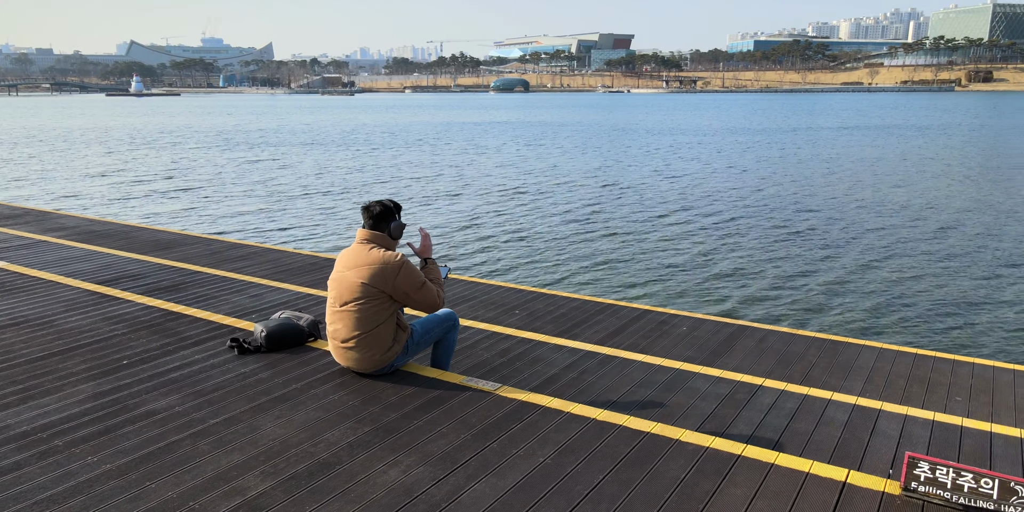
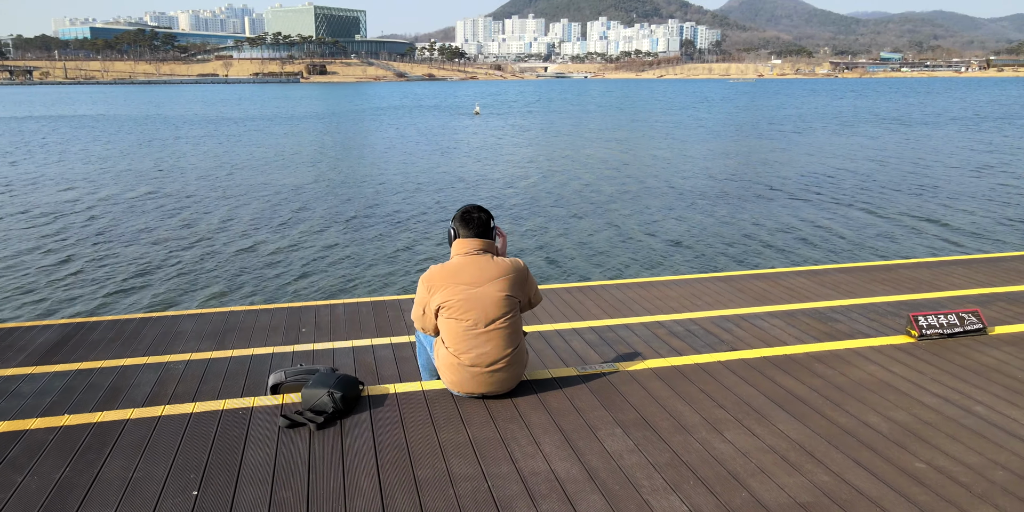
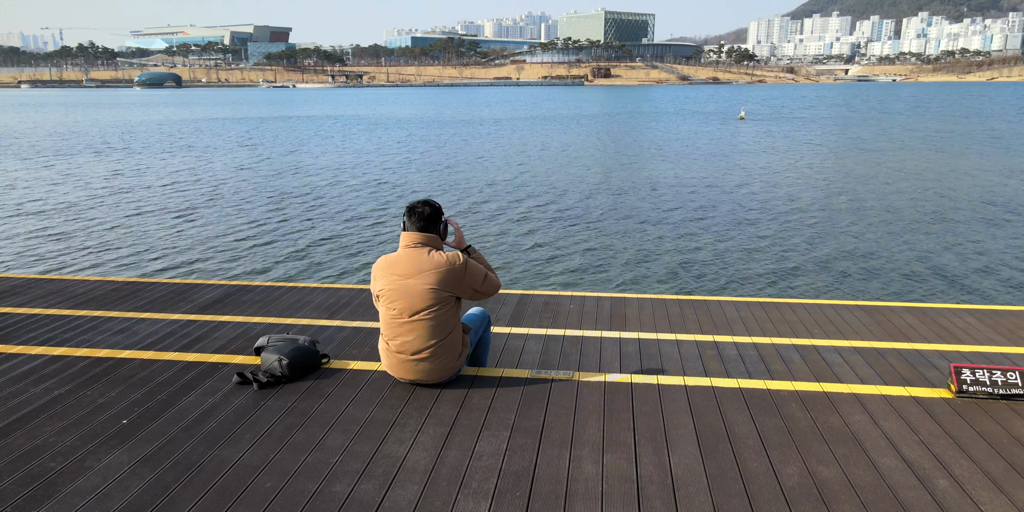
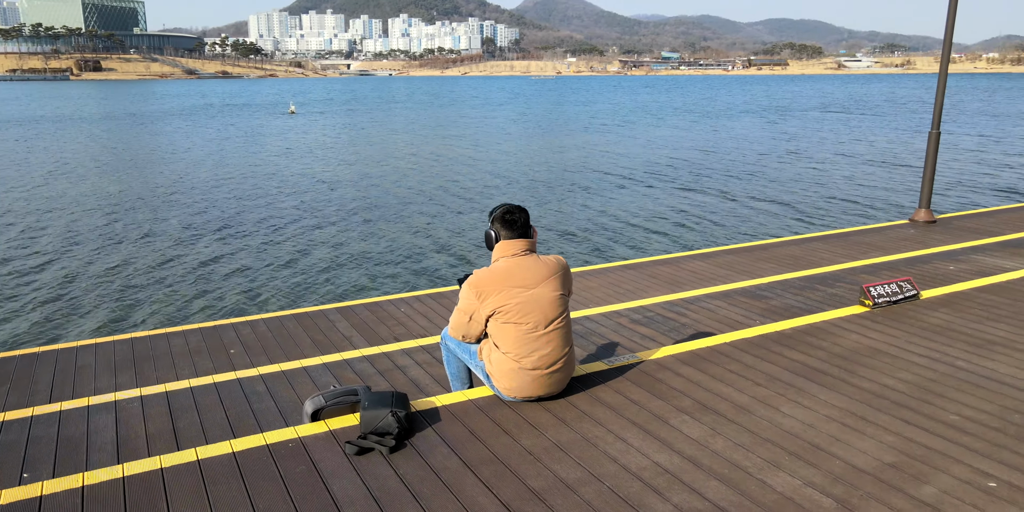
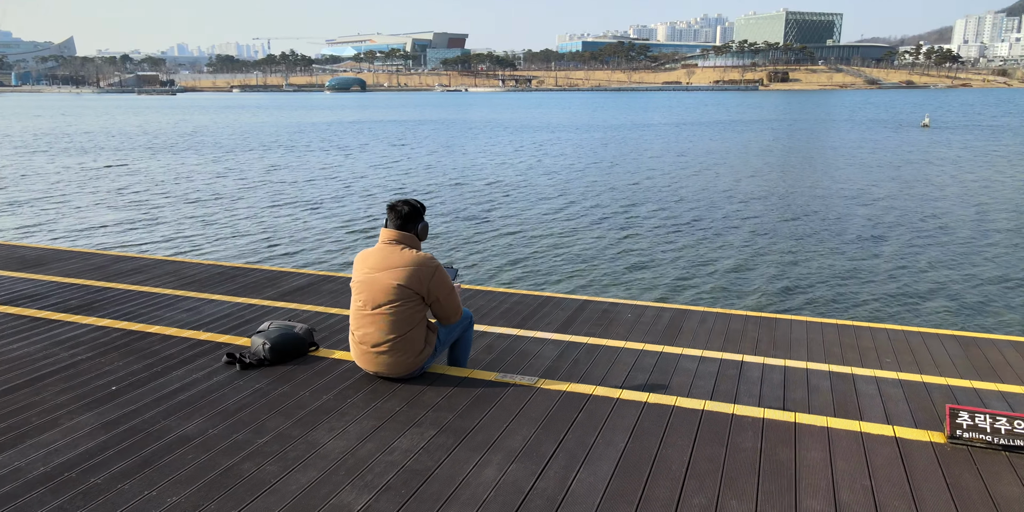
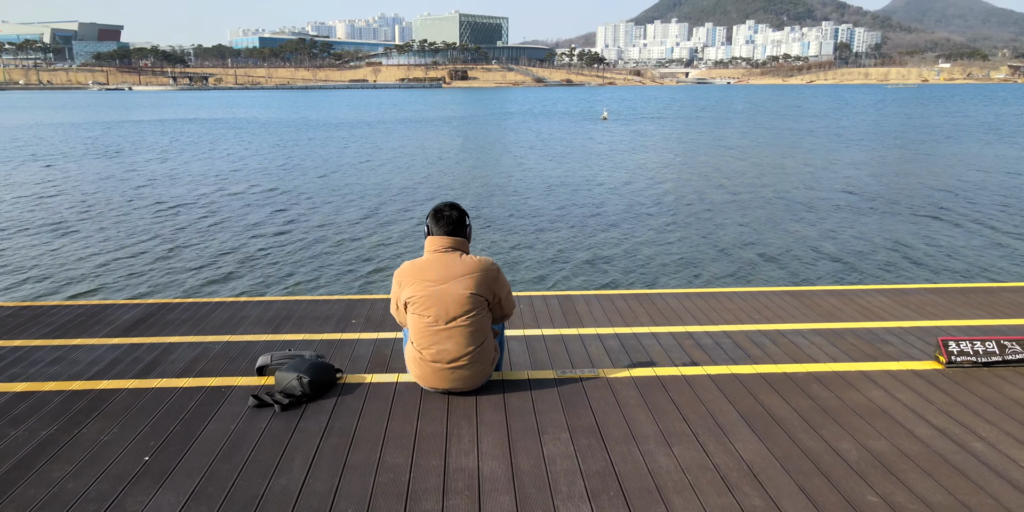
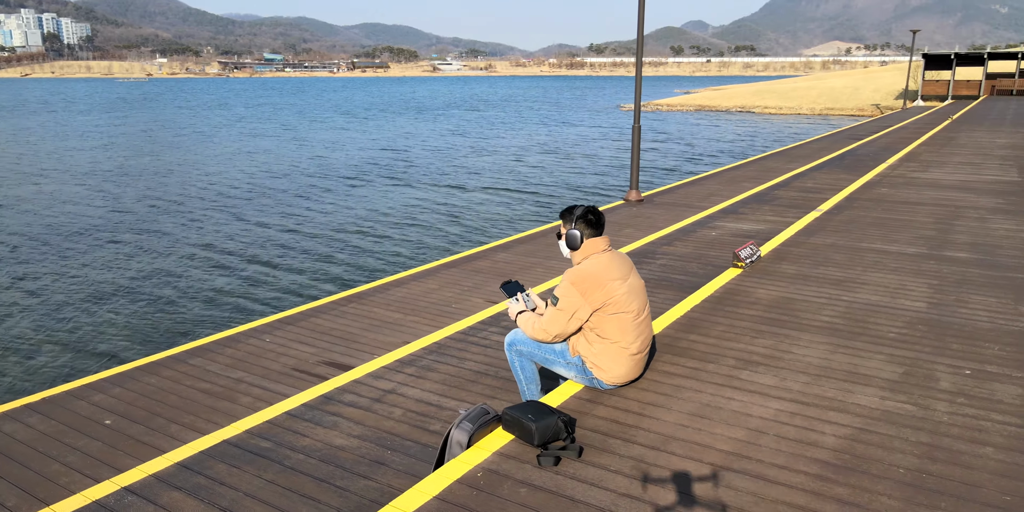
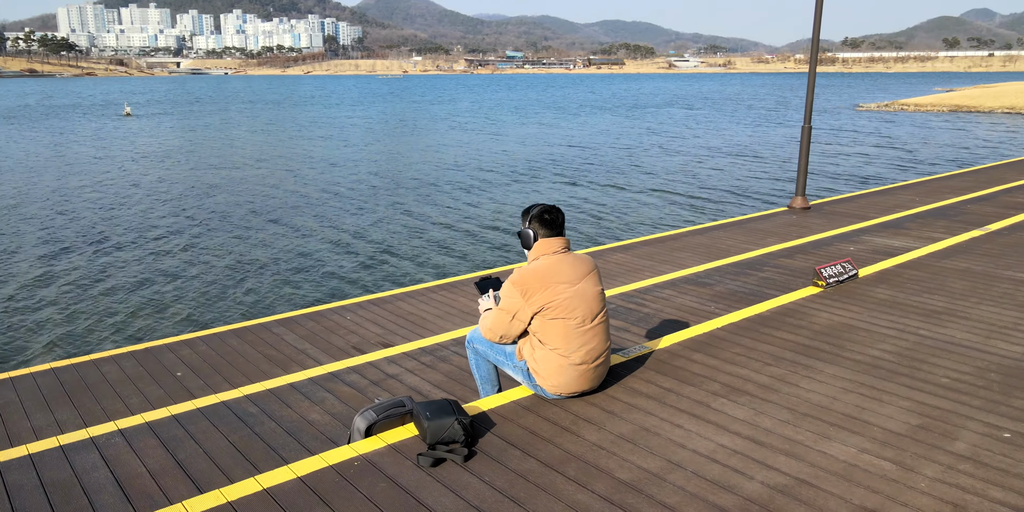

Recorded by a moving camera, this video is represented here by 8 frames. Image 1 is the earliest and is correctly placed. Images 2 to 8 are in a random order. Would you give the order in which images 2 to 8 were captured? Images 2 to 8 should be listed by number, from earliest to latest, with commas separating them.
5, 3, 6, 2, 4, 8, 7
